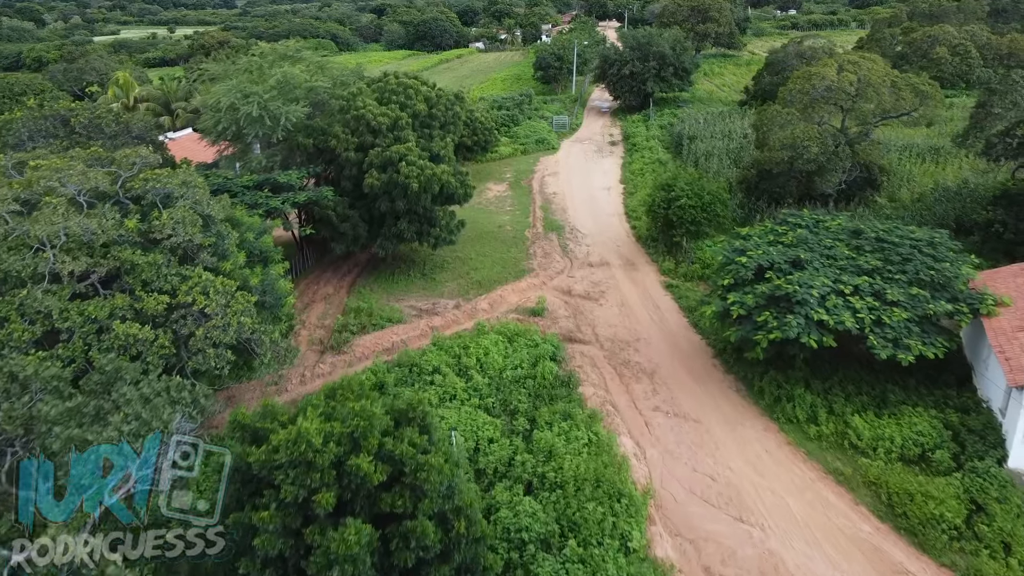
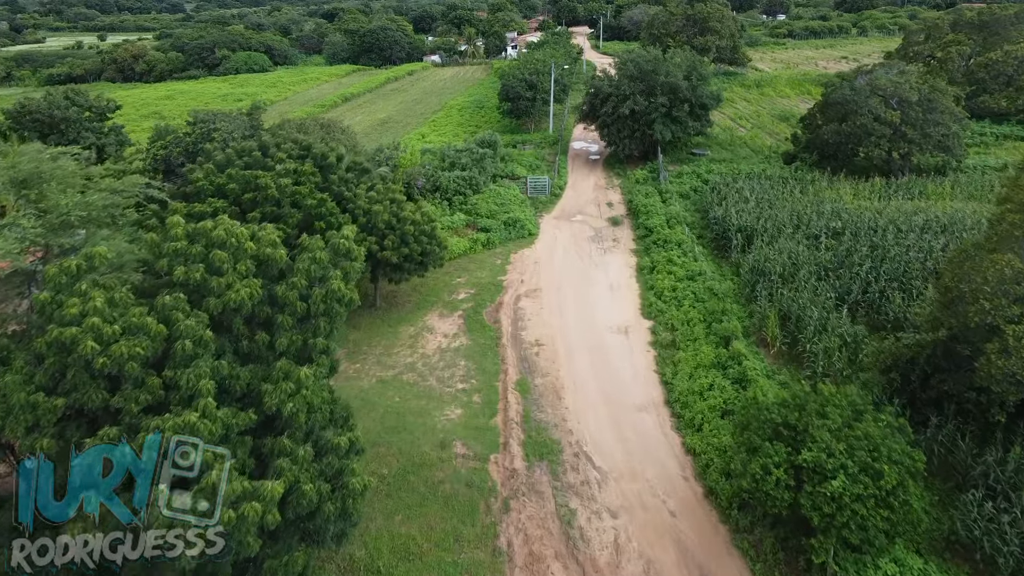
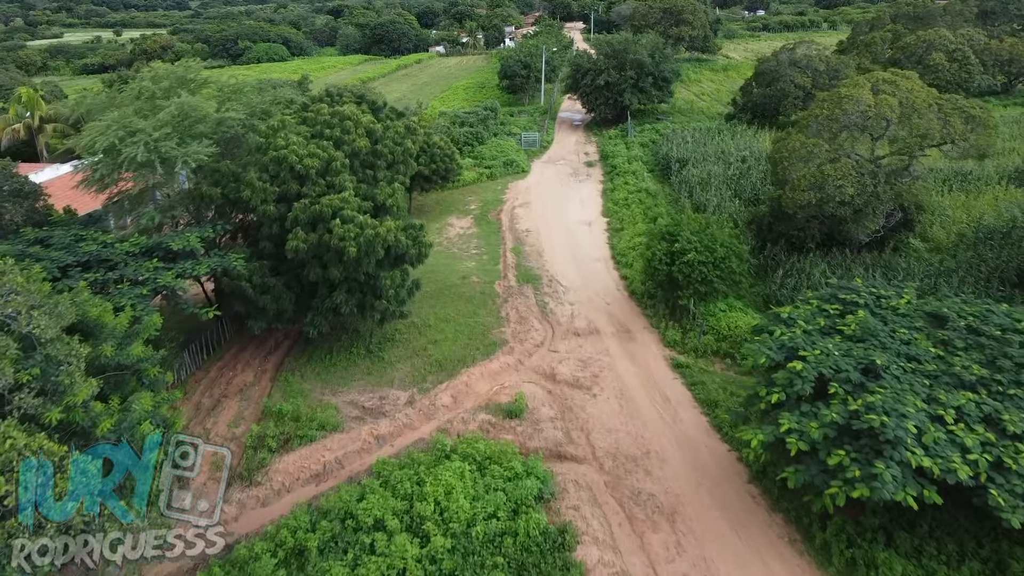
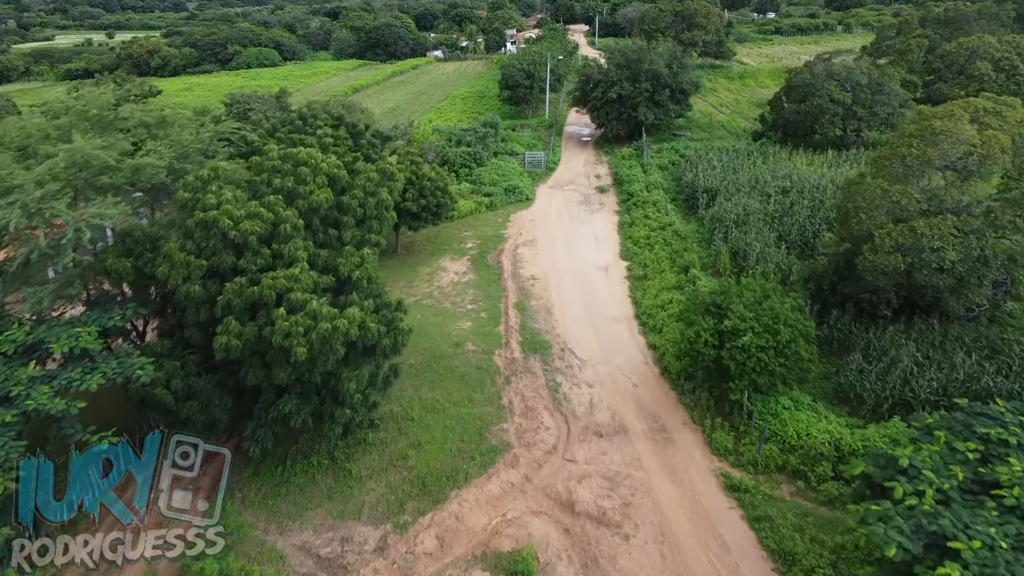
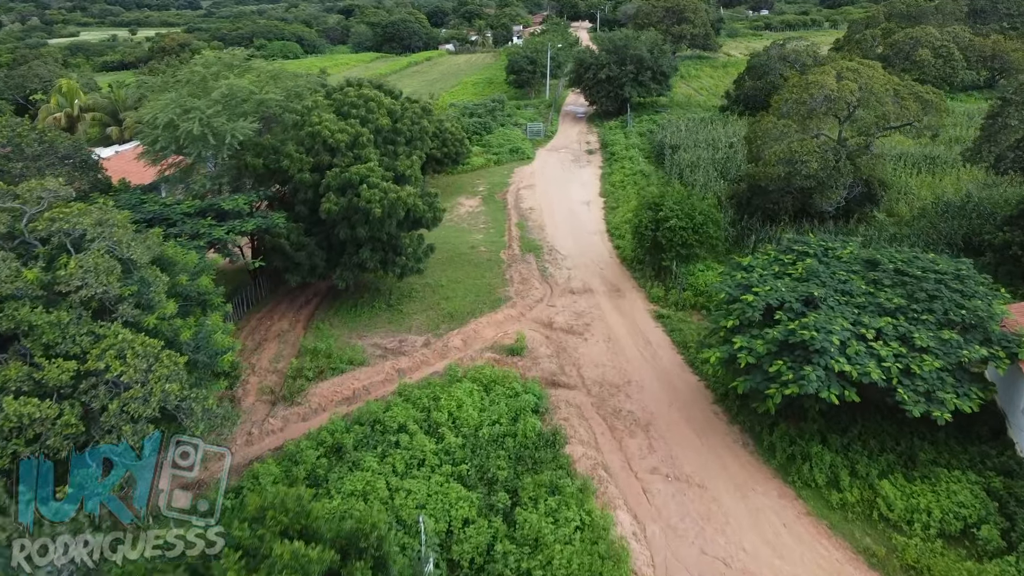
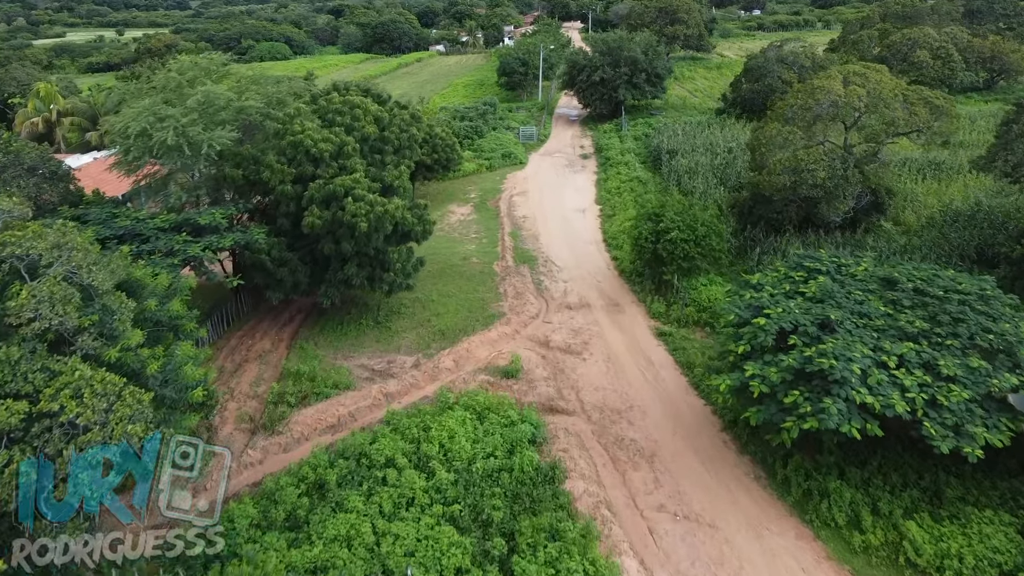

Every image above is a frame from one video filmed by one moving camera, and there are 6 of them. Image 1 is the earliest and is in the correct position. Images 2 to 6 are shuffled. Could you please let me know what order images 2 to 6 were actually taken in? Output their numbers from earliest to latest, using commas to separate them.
5, 6, 3, 4, 2
